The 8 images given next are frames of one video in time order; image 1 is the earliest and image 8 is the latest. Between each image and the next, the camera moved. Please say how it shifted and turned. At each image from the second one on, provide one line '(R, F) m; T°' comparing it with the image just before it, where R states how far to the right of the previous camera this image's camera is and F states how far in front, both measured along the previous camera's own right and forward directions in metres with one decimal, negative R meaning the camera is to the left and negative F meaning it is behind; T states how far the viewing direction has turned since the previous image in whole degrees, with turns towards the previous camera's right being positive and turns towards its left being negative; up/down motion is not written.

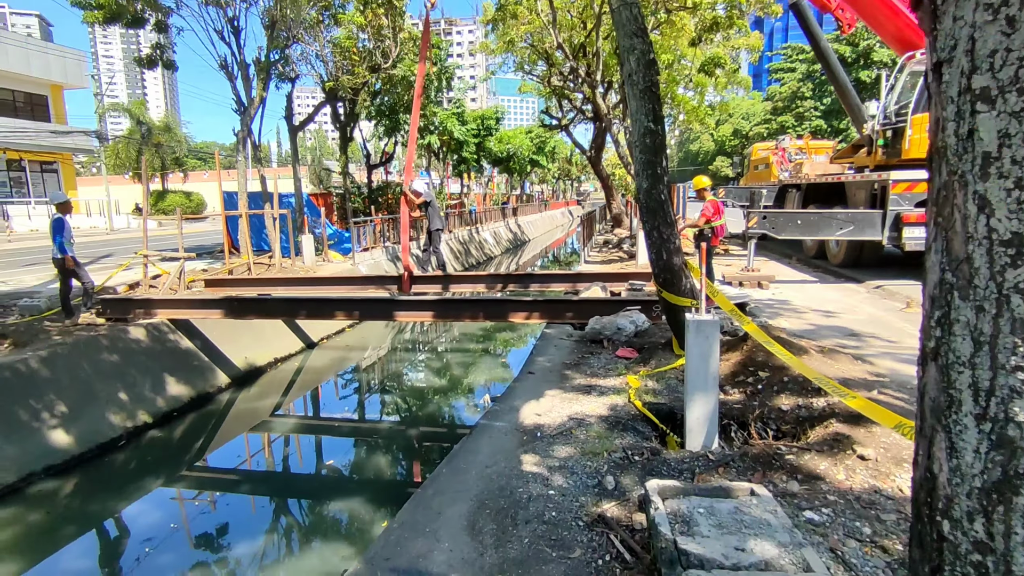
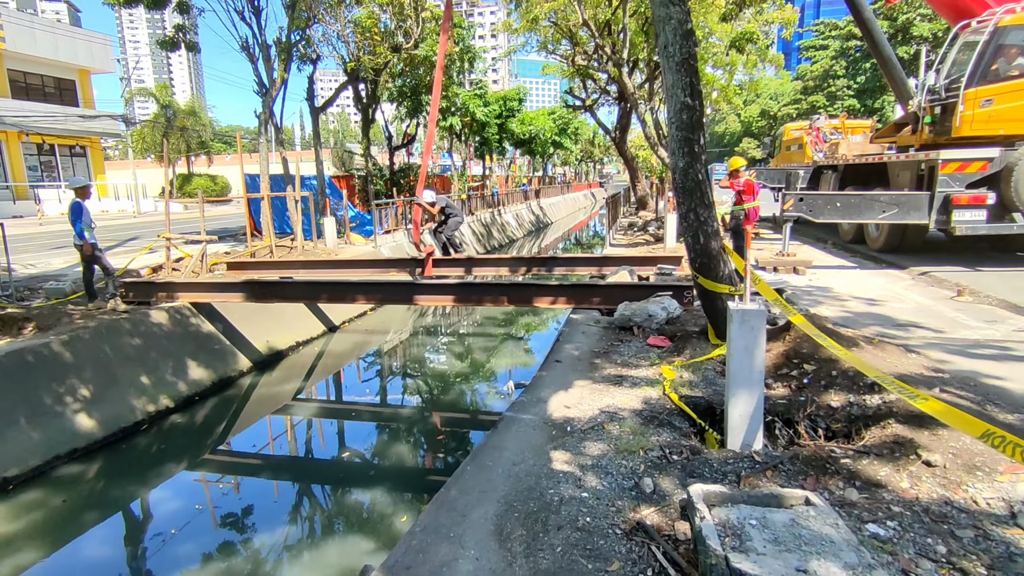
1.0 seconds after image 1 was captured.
(0.0, +0.2) m; -2°
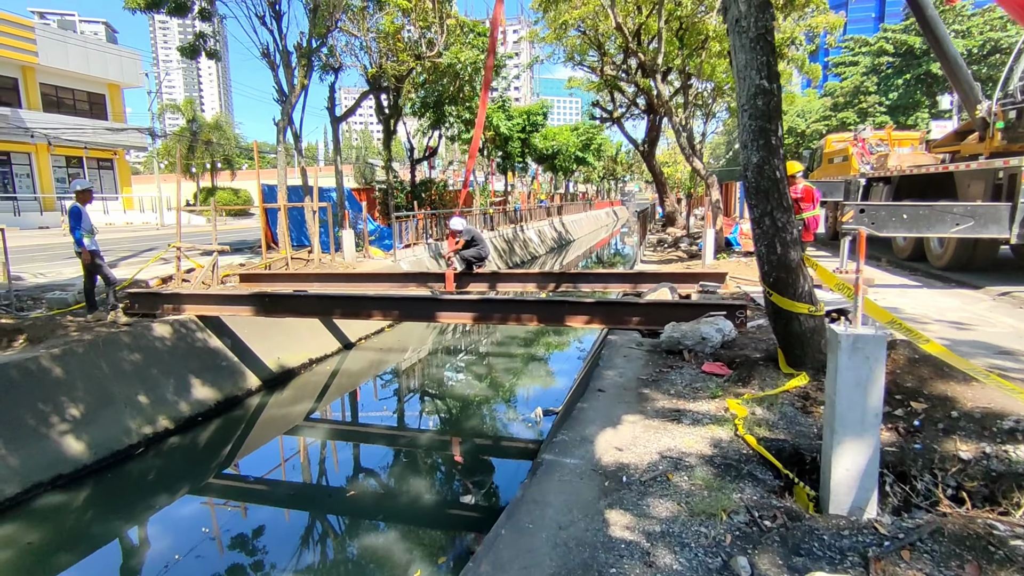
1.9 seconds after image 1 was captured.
(-0.1, +0.6) m; -2°
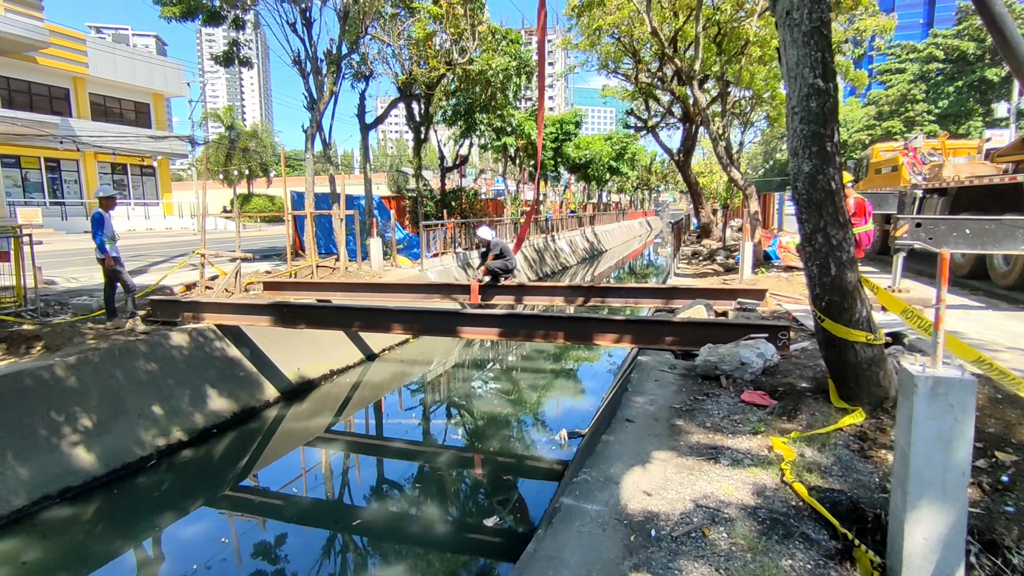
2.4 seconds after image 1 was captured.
(+0.1, +0.3) m; -3°
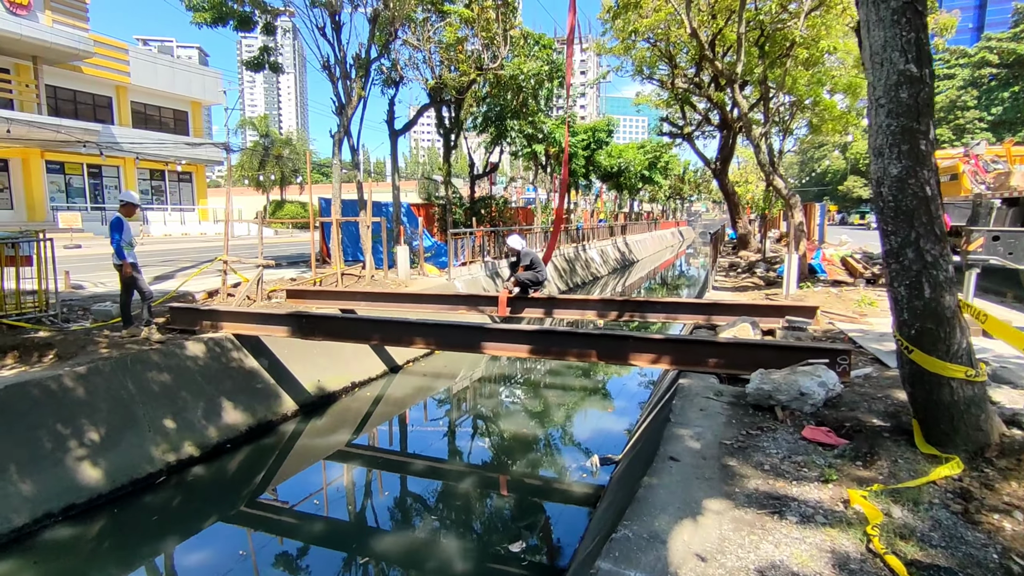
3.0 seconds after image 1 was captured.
(0.0, +0.4) m; -3°
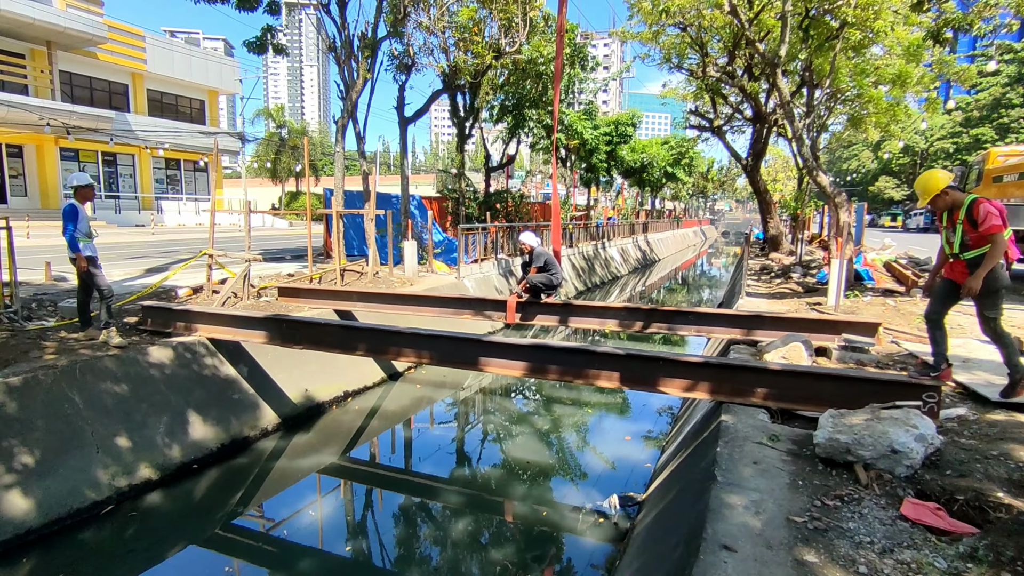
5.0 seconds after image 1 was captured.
(+0.1, +0.9) m; -2°
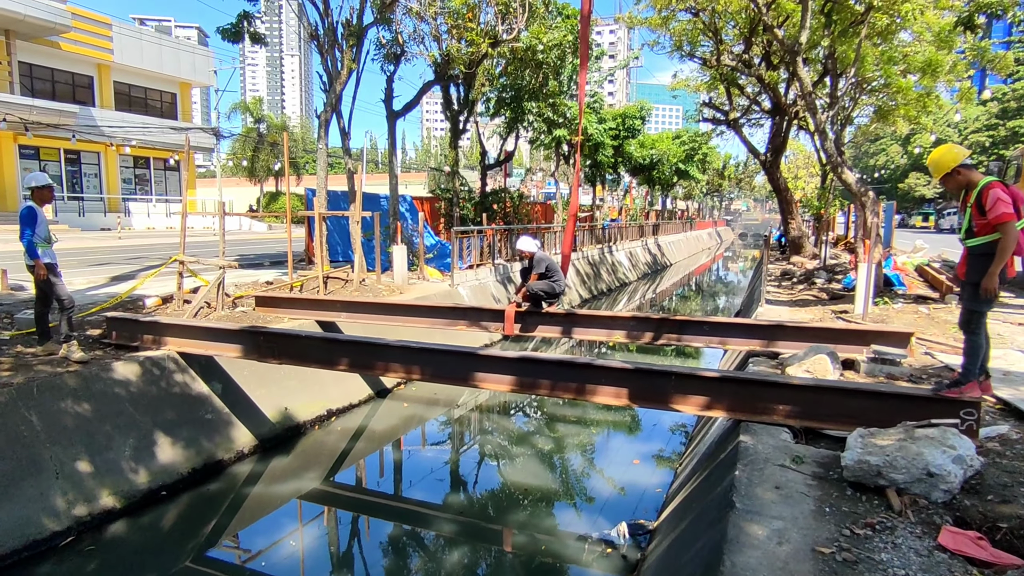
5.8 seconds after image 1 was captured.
(+0.1, +0.5) m; 0°
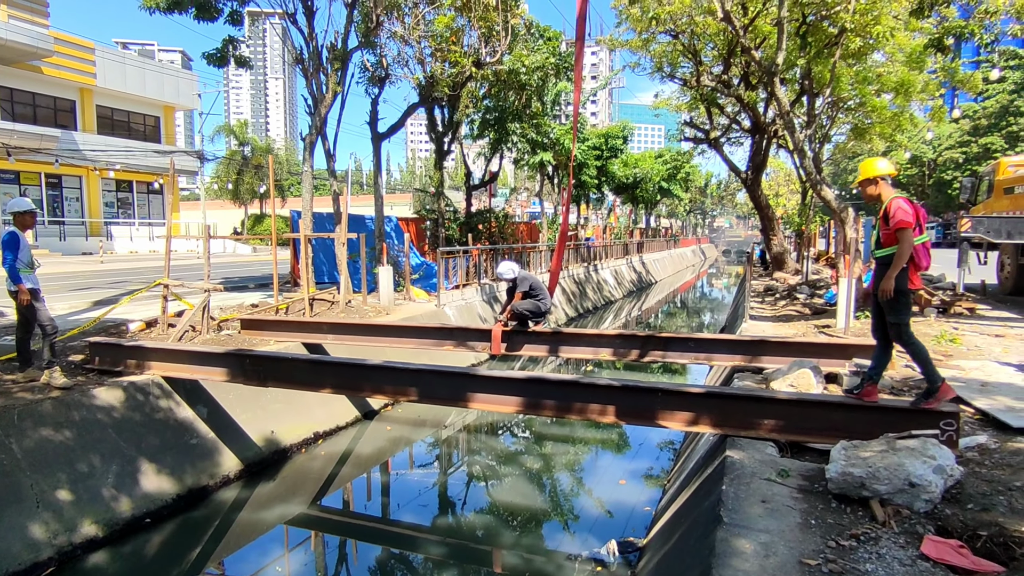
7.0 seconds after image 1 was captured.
(0.0, 0.0) m; +1°
